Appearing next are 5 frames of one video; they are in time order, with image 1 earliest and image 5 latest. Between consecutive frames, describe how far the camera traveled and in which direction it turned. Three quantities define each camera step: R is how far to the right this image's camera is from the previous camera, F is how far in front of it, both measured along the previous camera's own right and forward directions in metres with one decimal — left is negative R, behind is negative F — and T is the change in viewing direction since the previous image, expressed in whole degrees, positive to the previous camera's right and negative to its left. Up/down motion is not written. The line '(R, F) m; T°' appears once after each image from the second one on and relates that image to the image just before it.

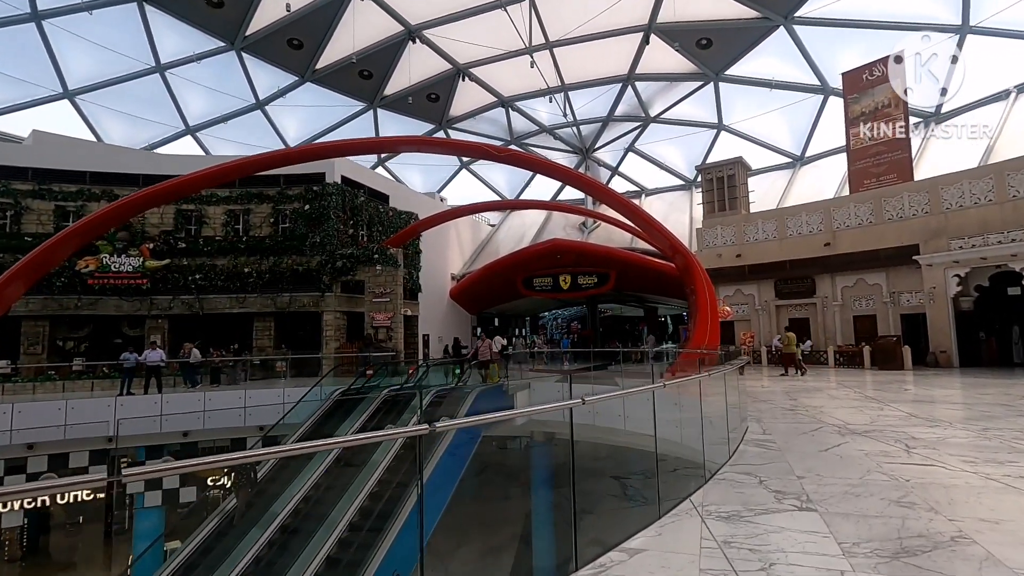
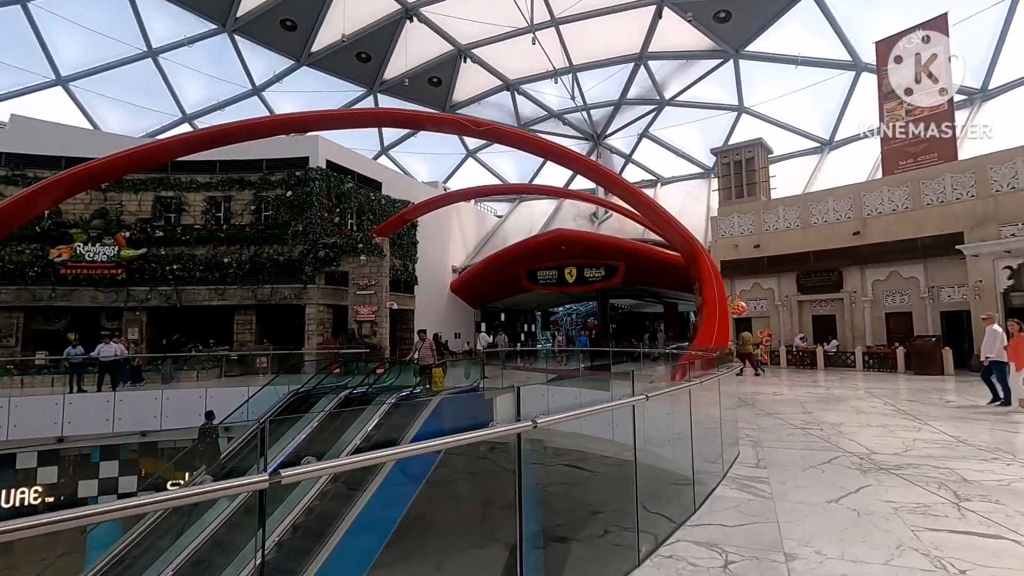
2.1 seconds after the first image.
(+1.0, +1.5) m; -3°
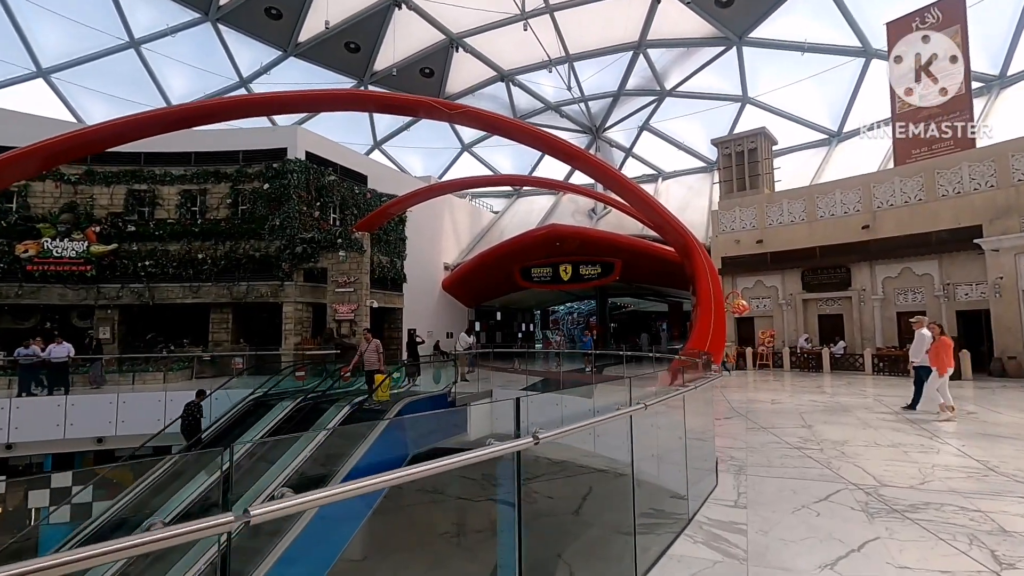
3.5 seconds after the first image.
(+0.7, +1.0) m; -1°
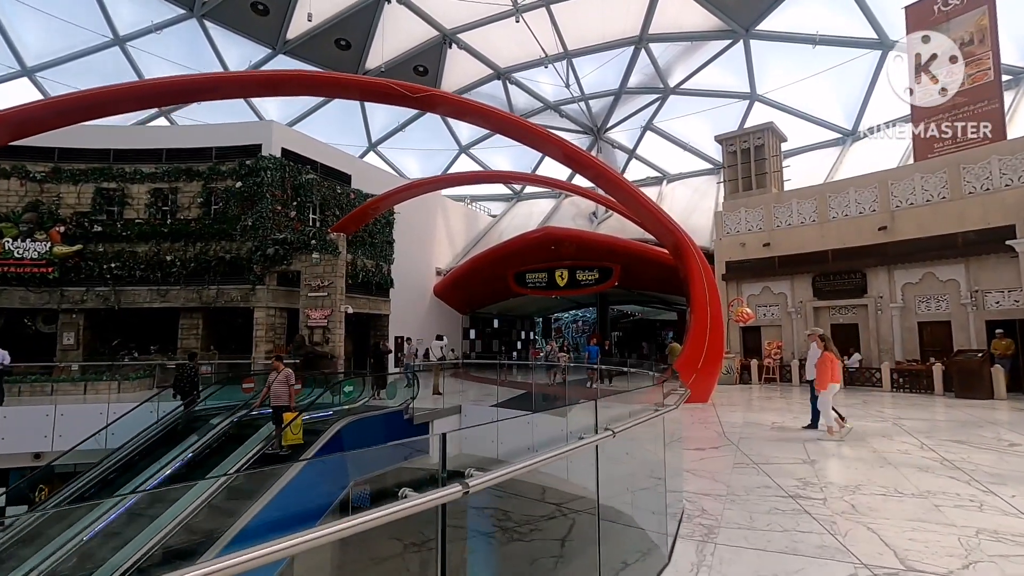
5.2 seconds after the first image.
(+0.8, +1.2) m; -1°
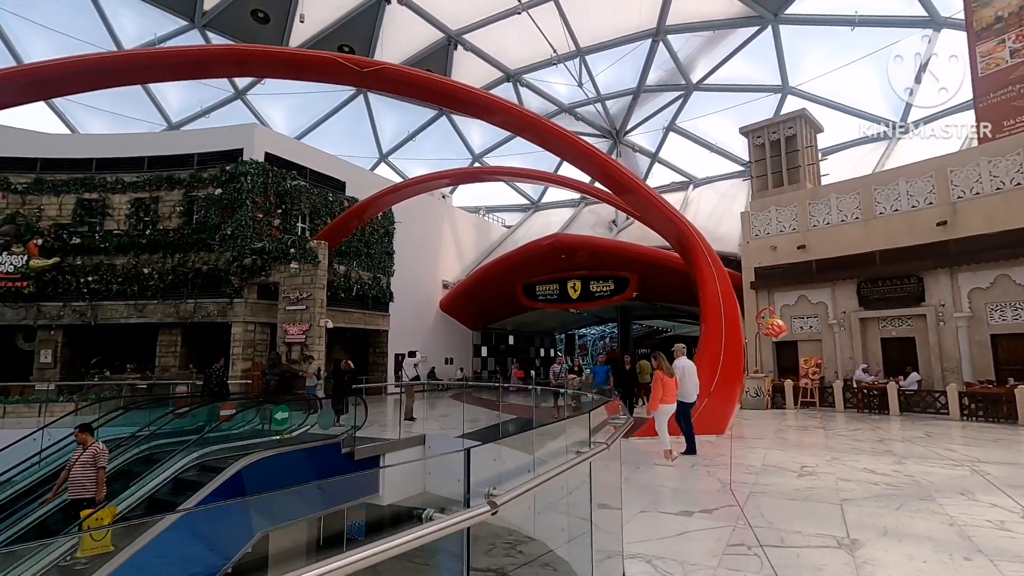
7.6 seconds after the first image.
(+1.1, +1.8) m; -4°
